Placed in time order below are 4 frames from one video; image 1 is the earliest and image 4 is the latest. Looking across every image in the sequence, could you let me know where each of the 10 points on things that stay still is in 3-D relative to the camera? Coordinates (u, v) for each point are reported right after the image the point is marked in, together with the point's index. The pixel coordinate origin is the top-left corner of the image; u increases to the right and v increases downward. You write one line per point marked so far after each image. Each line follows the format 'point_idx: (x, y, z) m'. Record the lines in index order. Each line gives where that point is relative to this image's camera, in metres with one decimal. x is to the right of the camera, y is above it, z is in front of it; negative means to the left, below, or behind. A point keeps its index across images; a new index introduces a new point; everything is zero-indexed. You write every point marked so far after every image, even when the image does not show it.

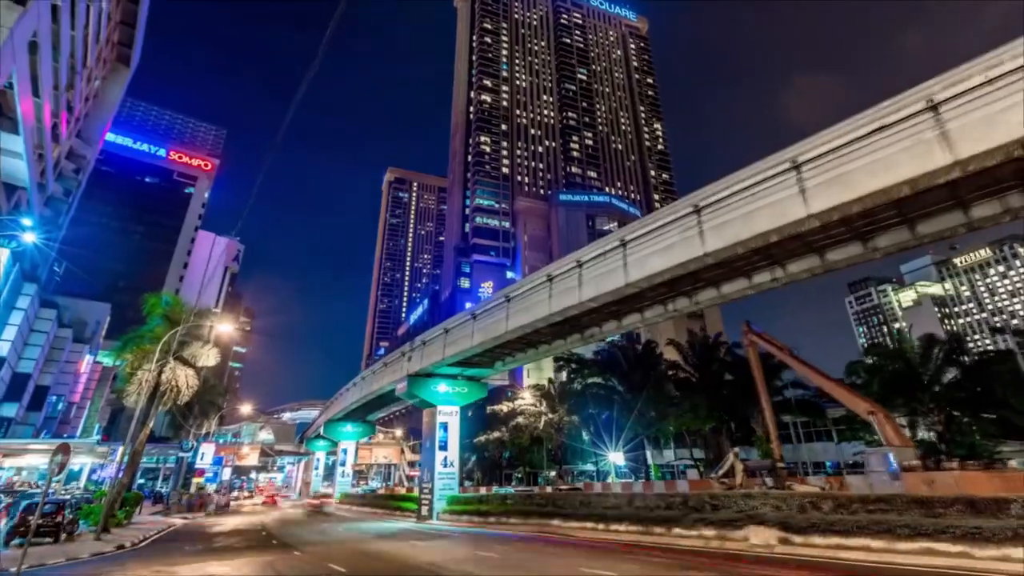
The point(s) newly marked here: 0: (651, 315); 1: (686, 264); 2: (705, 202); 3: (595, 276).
0: (+5.2, -1.0, +20.1) m
1: (+5.0, +0.8, +15.4) m
2: (+5.4, +2.5, +14.9) m
3: (+2.9, +0.6, +18.6) m
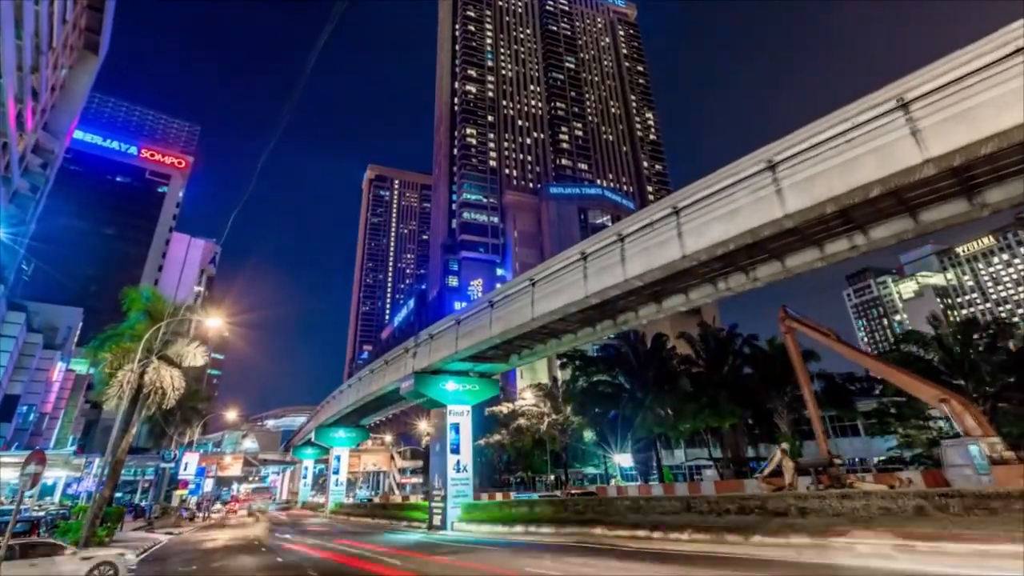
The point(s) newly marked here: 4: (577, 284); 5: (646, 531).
0: (+6.3, -0.3, +18.2) m
1: (+6.3, +1.5, +13.5) m
2: (+6.6, +3.3, +13.0) m
3: (+4.0, +1.3, +16.7) m
4: (+2.3, +0.2, +19.3) m
5: (+4.1, -7.5, +16.2) m
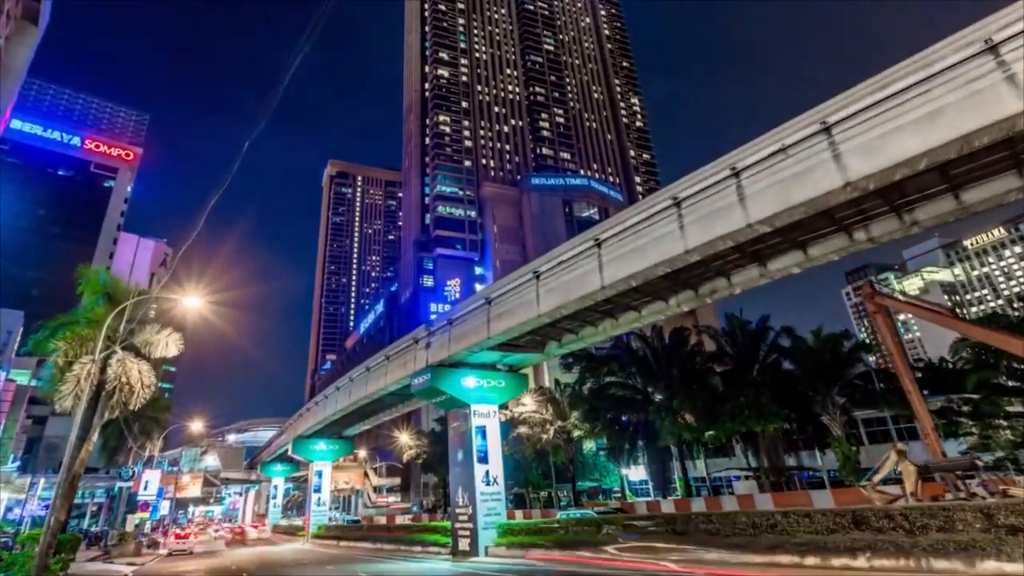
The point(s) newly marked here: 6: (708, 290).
0: (+8.7, +1.0, +15.0) m
1: (+8.9, +2.8, +10.3) m
2: (+9.3, +4.6, +9.9) m
3: (+6.5, +2.6, +13.3) m
4: (+4.6, +1.5, +15.8) m
5: (+6.7, -6.2, +12.6) m
6: (+6.6, -0.1, +17.9) m
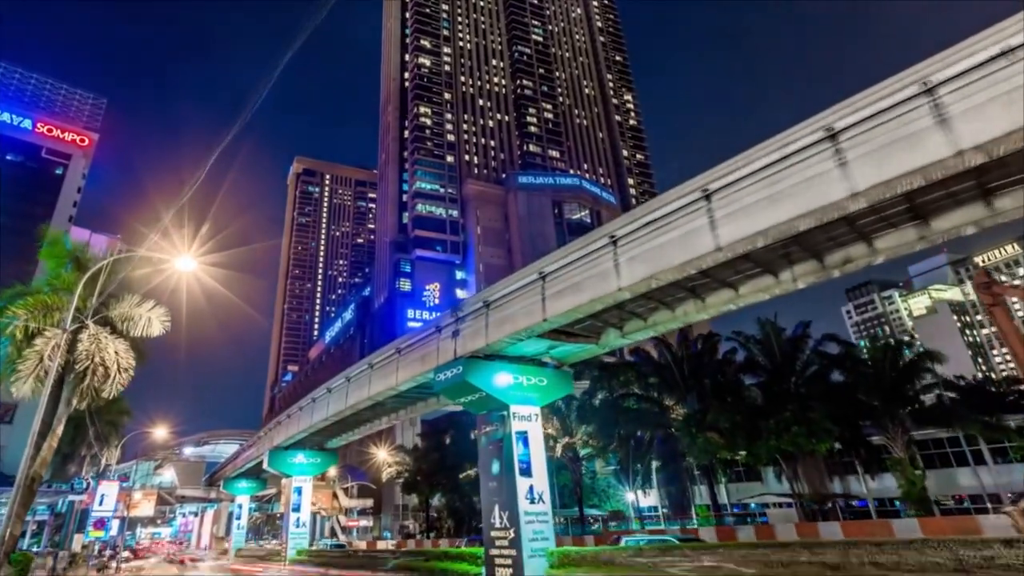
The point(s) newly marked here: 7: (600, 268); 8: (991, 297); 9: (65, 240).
0: (+11.5, +1.9, +12.2) m
1: (+12.0, +3.9, +7.6) m
2: (+12.5, +5.7, +7.2) m
3: (+9.4, +3.6, +10.4) m
4: (+7.4, +2.5, +12.7) m
5: (+9.5, -5.2, +9.5) m
6: (+9.2, +0.8, +15.0) m
7: (+2.9, +0.5, +17.9) m
8: (+16.8, +0.1, +18.8) m
9: (-15.7, +1.8, +19.0) m
